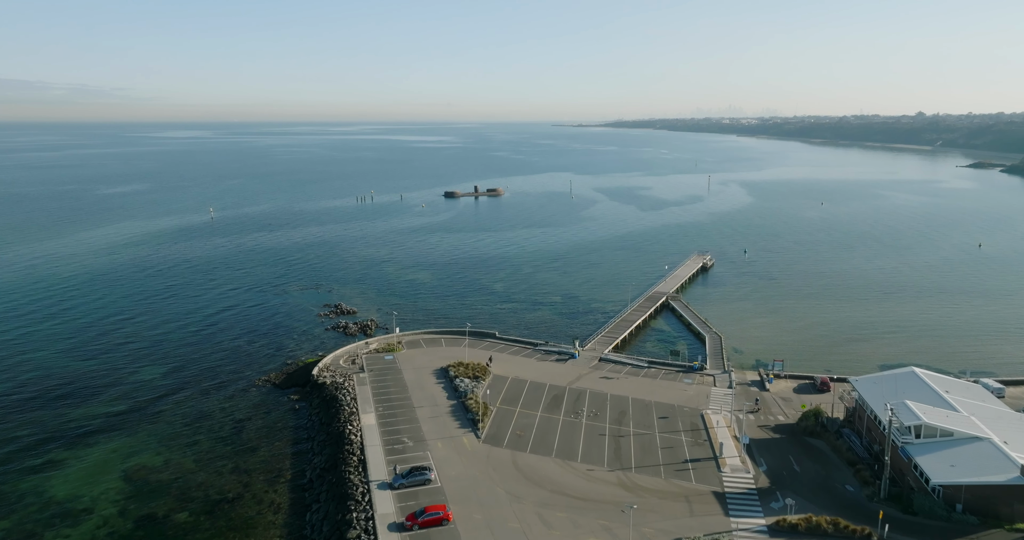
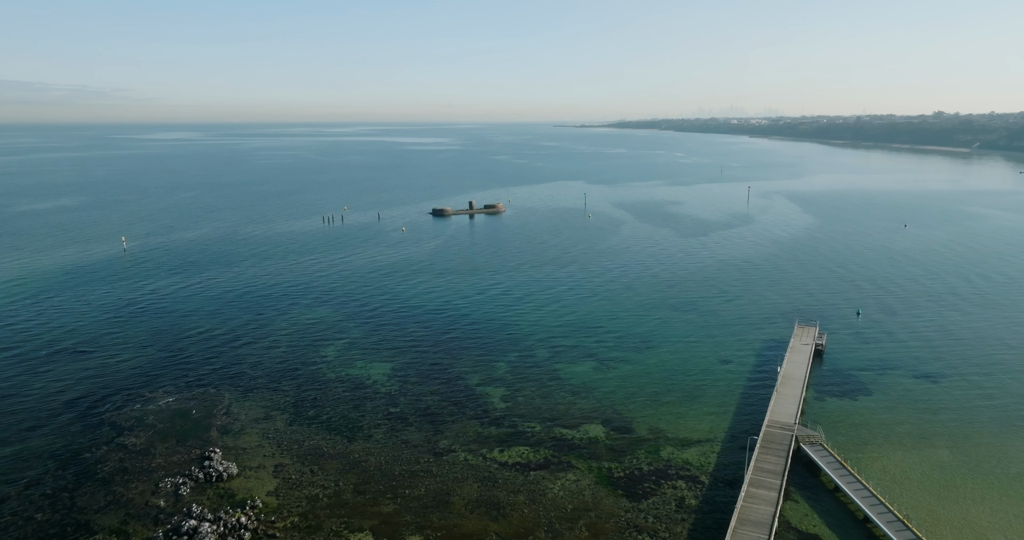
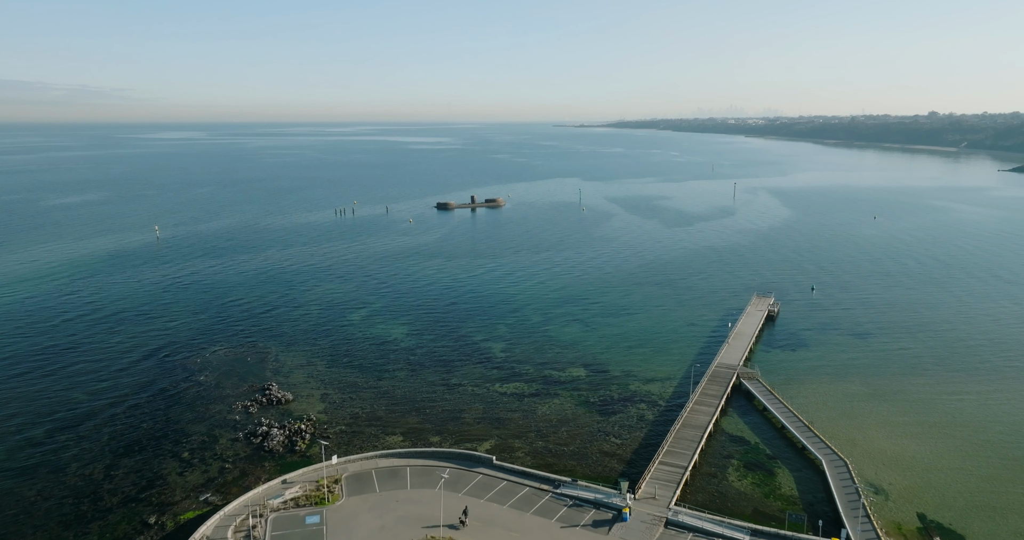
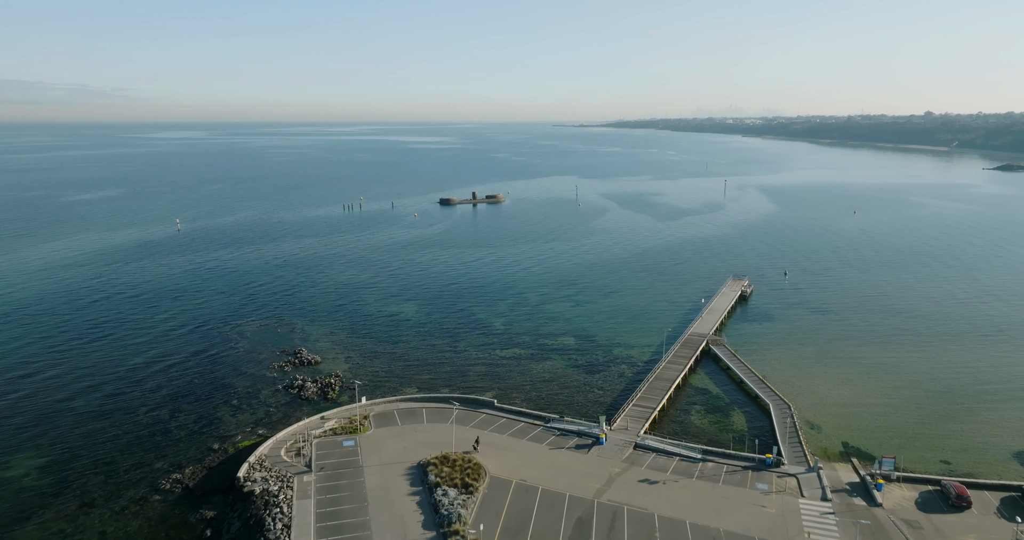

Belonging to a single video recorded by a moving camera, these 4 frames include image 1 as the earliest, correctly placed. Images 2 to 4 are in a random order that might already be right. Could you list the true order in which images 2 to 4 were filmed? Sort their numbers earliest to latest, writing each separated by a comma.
4, 3, 2
